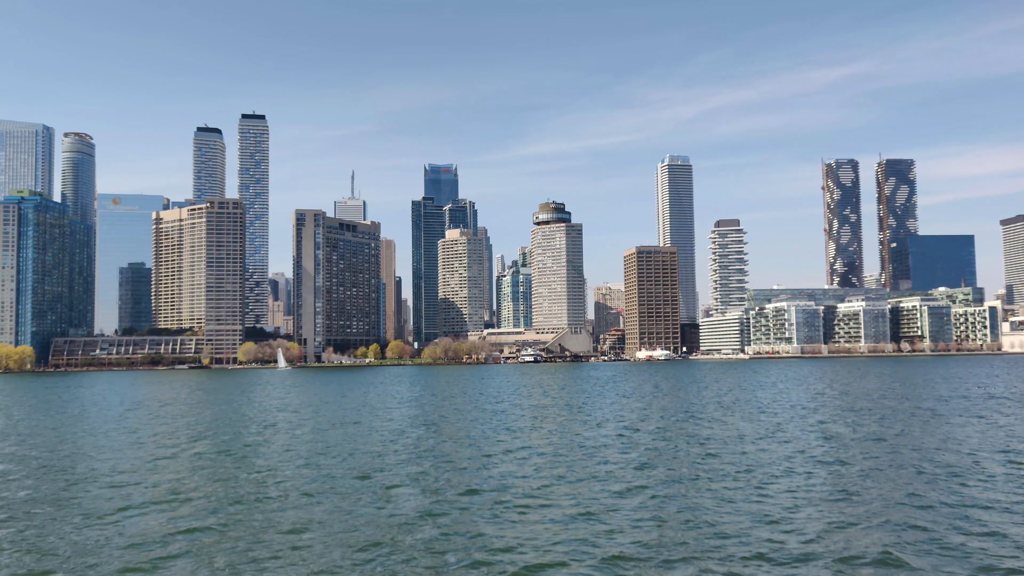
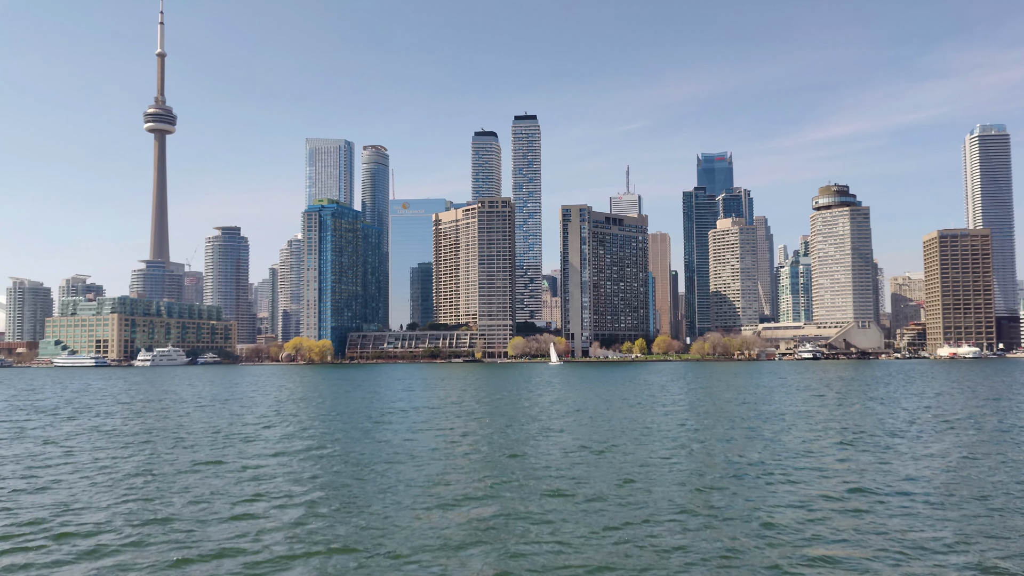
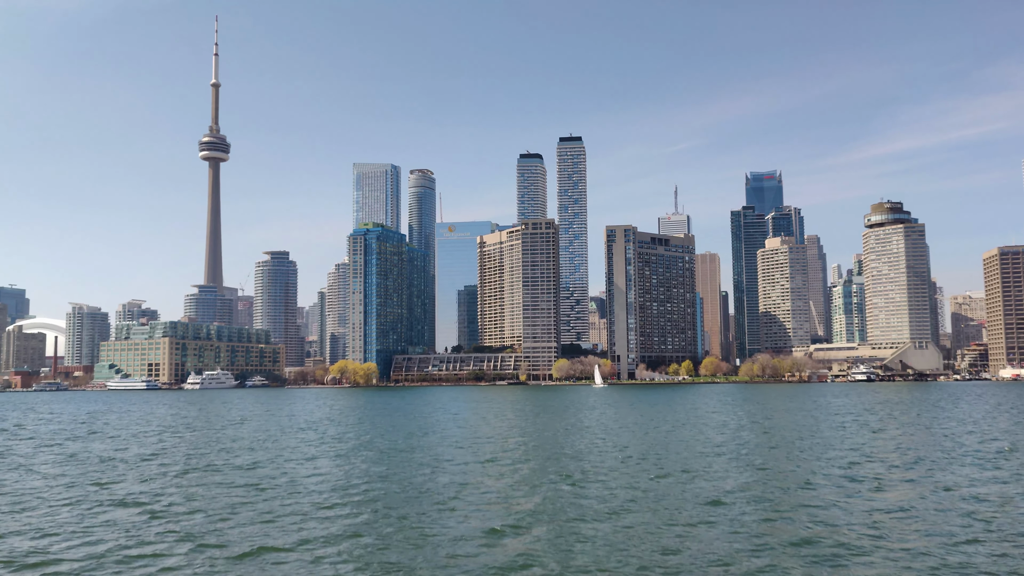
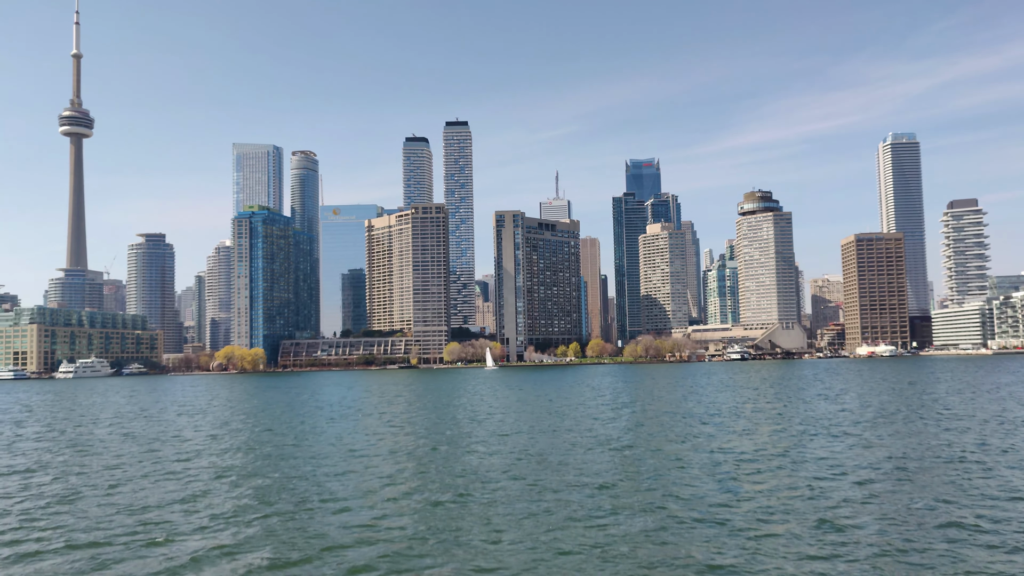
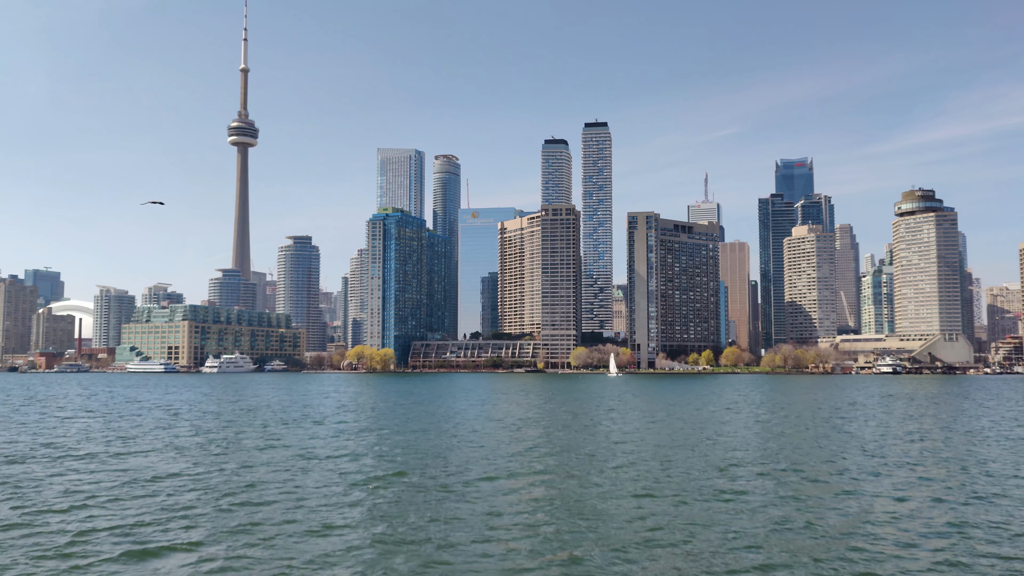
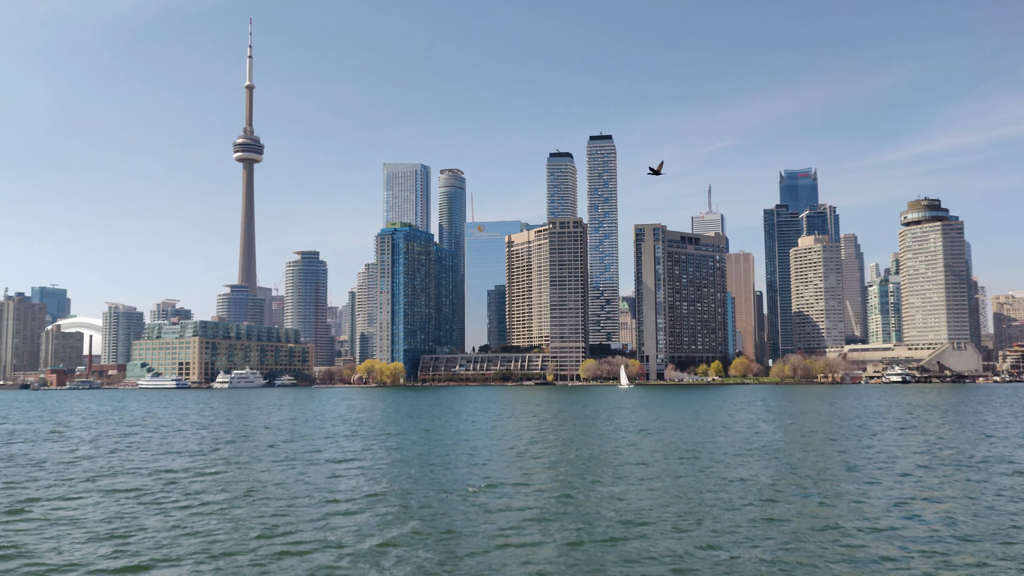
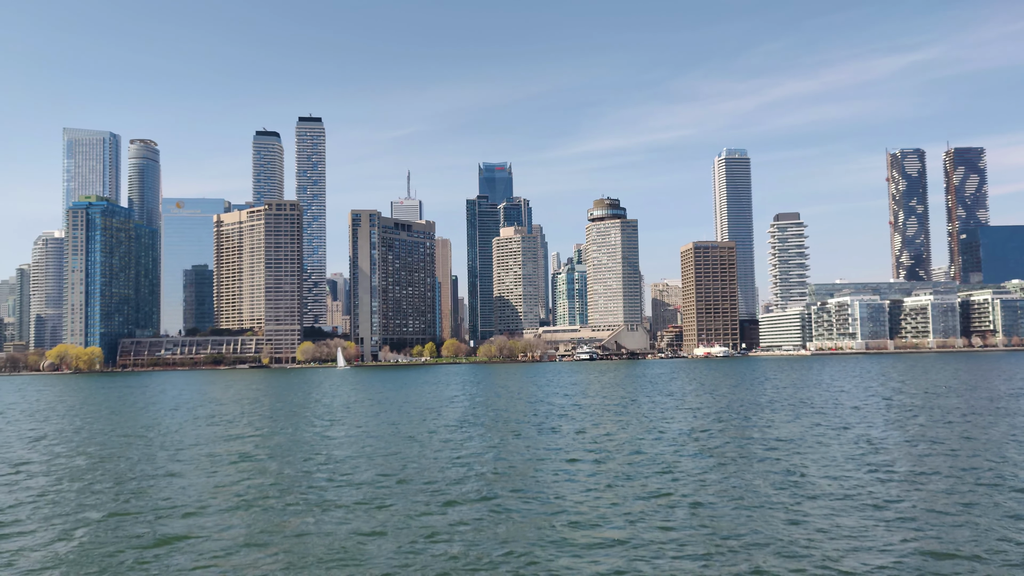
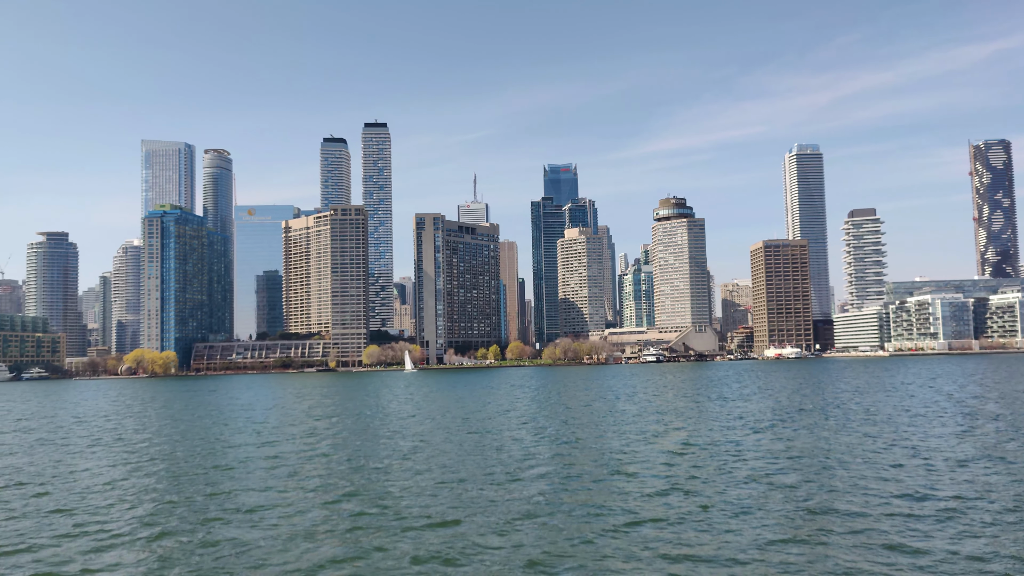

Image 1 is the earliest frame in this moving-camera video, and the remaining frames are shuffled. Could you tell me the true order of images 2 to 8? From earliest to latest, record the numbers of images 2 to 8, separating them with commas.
7, 8, 4, 2, 3, 6, 5
